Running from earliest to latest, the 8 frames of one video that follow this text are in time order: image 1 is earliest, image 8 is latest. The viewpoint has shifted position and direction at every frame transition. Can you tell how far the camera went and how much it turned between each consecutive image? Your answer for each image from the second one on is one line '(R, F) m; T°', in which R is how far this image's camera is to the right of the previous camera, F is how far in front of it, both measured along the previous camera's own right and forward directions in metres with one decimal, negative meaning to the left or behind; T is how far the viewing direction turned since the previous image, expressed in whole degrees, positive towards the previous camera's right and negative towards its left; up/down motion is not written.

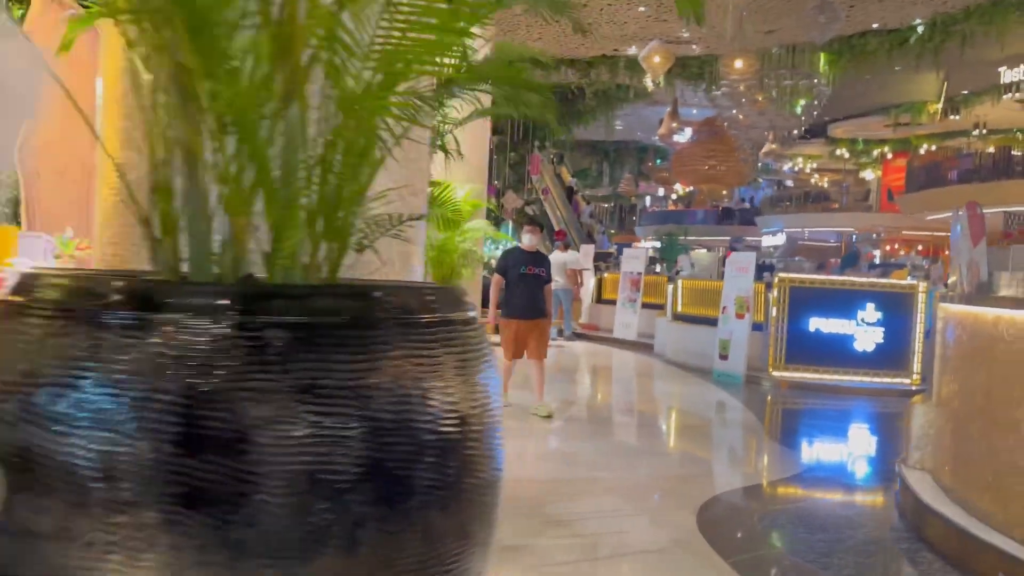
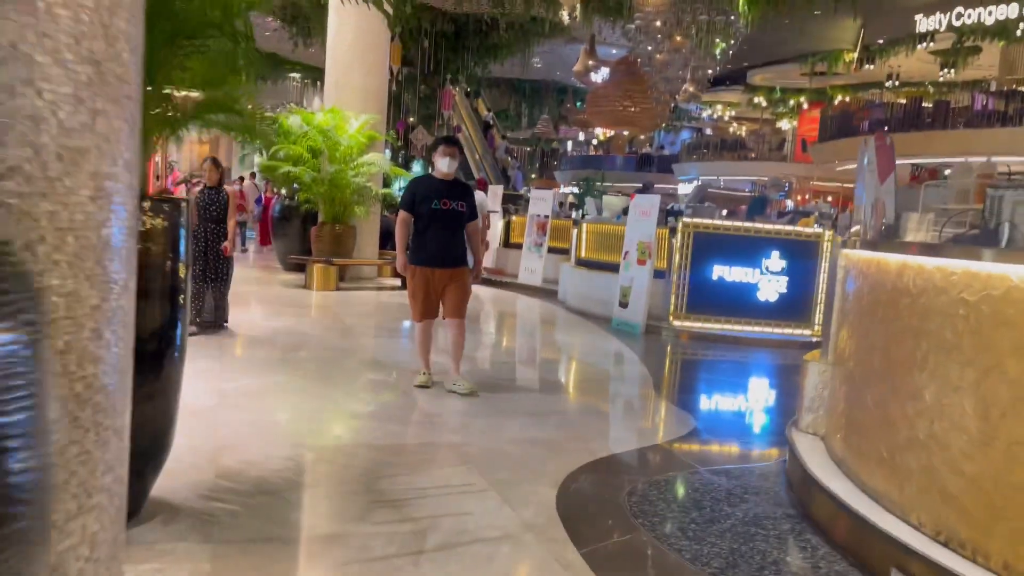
(+0.3, +0.6) m; +5°
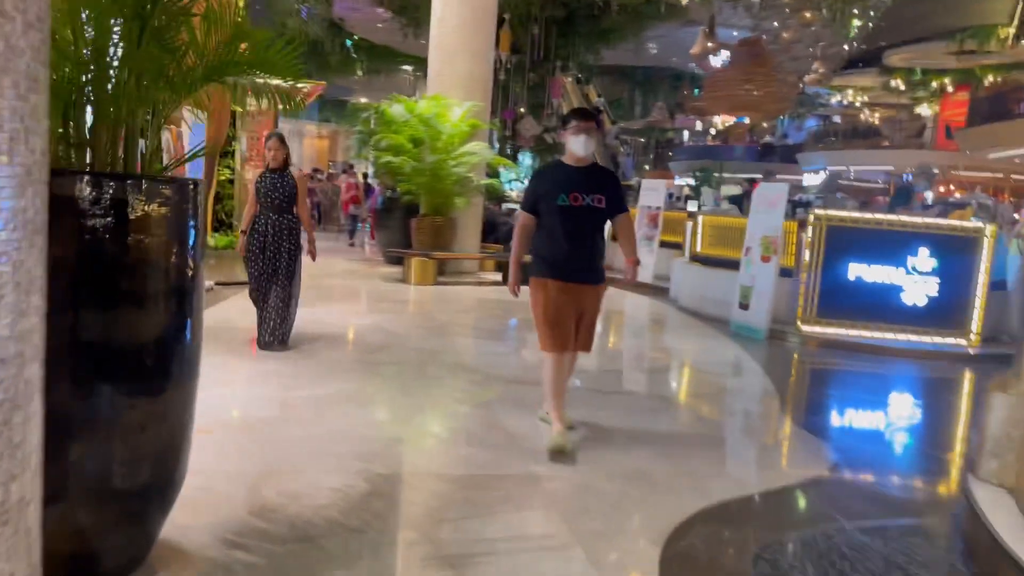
(0.0, +0.6) m; -8°
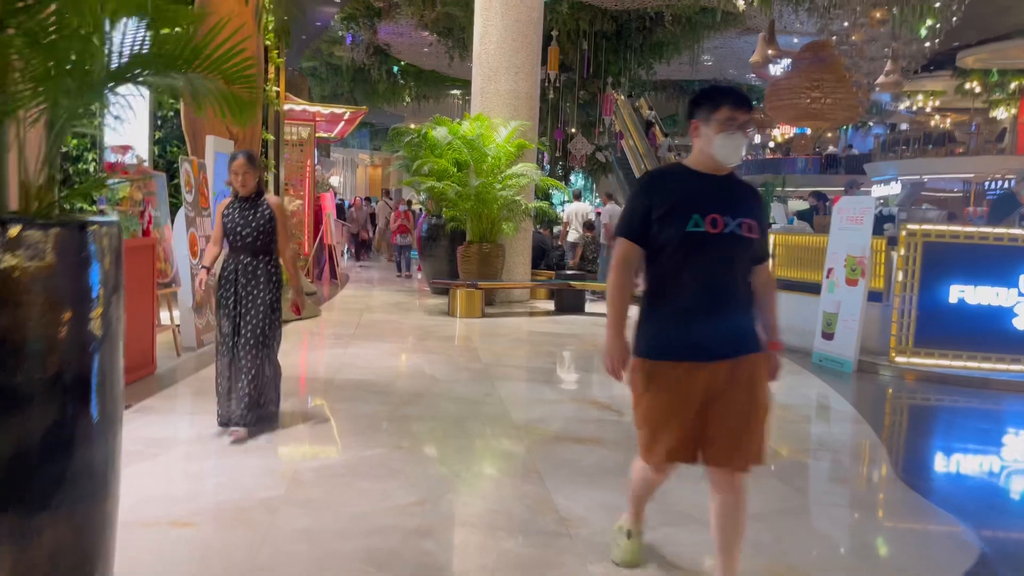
(0.0, +0.6) m; -4°
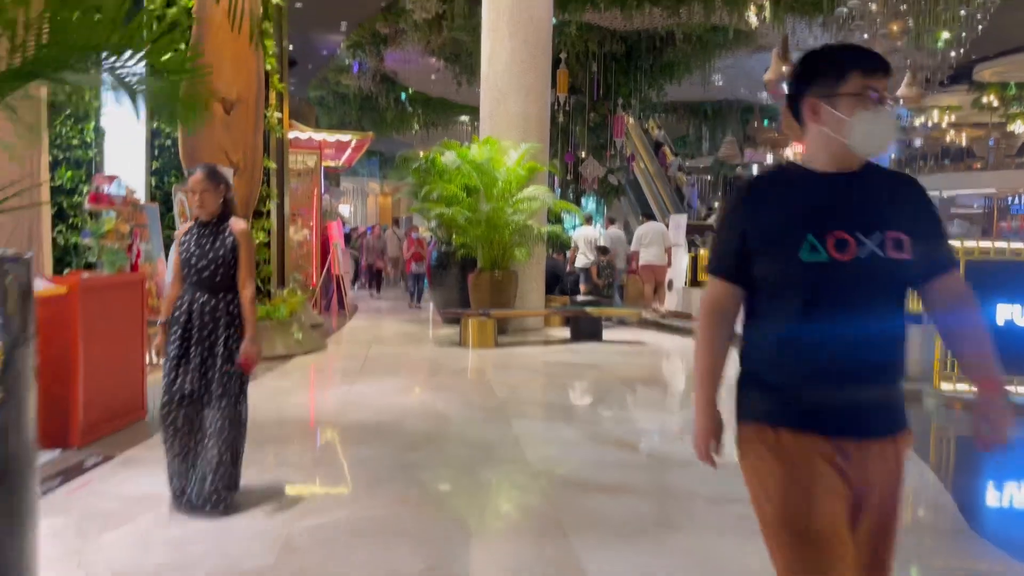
(0.0, +0.3) m; -1°
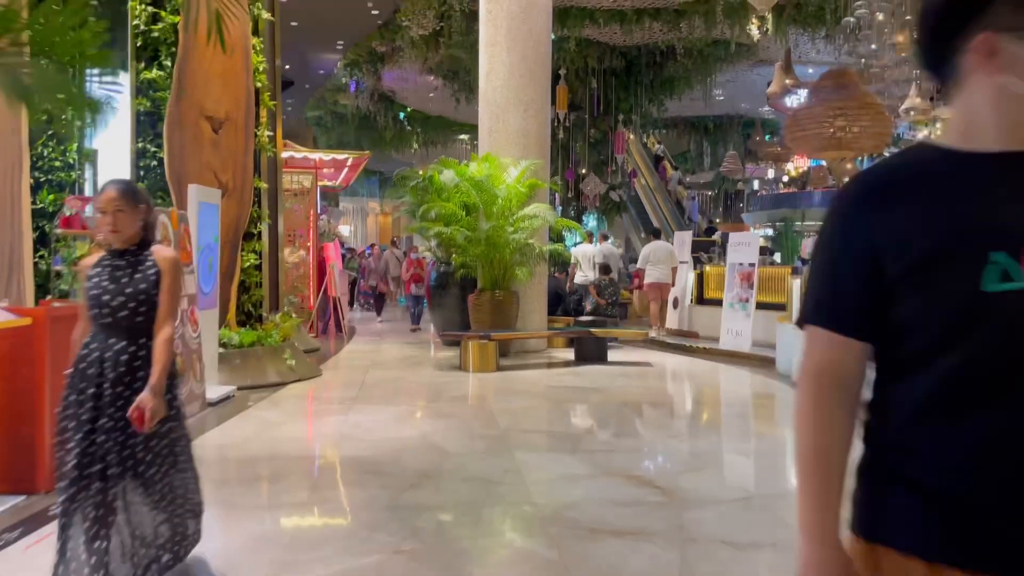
(0.0, +0.3) m; 0°
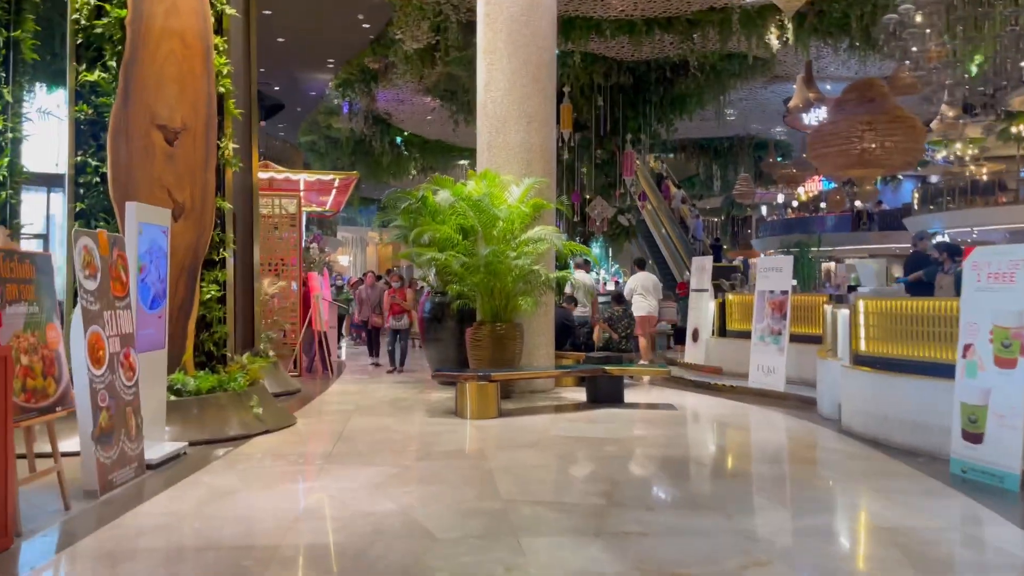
(0.0, +0.9) m; 0°
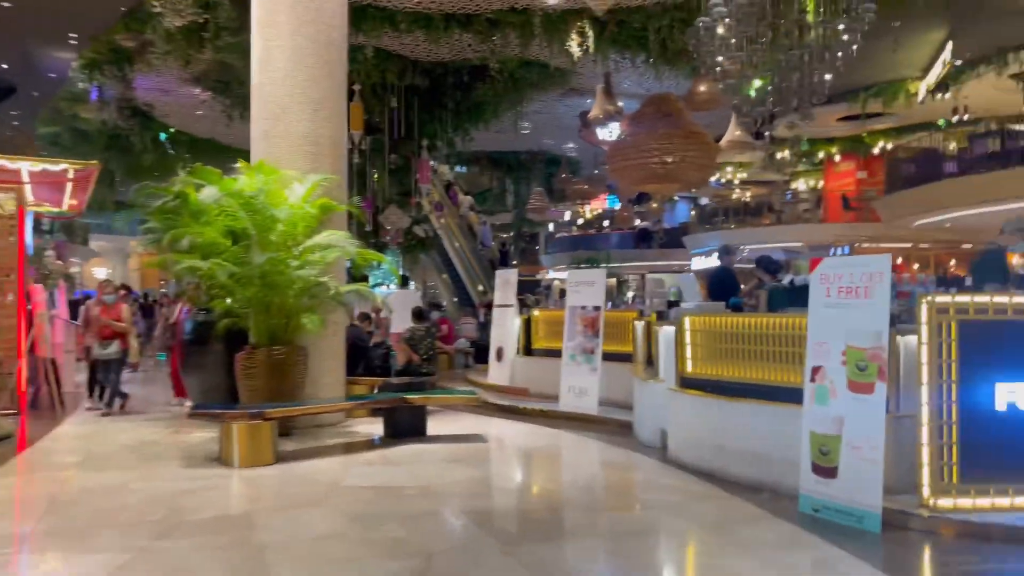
(0.0, +1.0) m; +15°
